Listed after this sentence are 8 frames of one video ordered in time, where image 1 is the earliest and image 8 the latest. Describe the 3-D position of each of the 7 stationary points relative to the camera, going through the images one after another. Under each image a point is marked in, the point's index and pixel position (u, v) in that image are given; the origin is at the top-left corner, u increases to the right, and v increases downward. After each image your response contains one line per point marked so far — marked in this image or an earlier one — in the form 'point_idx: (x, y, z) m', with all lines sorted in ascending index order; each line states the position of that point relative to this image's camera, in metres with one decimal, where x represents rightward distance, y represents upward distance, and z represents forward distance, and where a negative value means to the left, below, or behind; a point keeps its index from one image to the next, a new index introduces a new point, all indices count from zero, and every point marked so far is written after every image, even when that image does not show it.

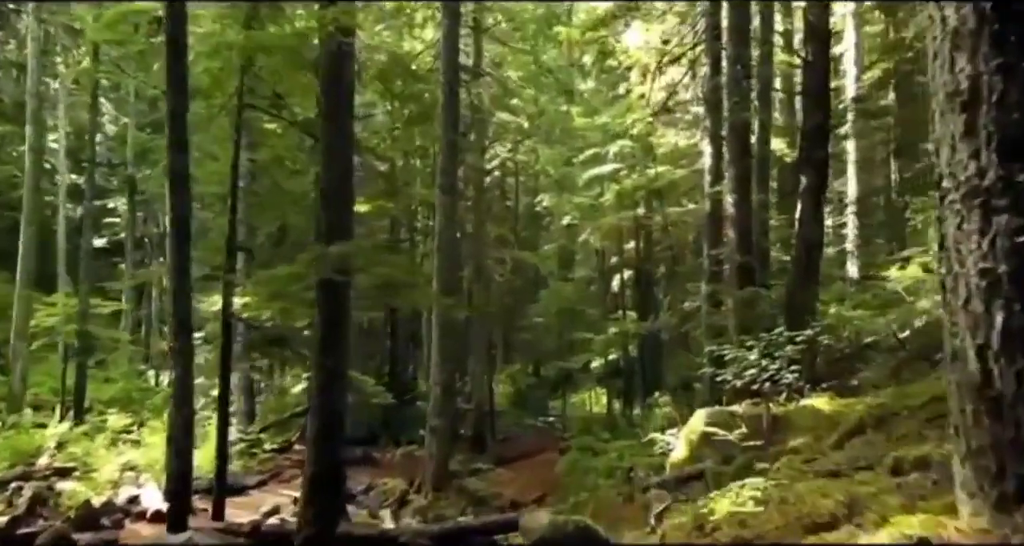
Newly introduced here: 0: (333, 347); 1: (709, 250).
0: (-1.9, -0.8, +7.8) m
1: (+4.1, +0.5, +15.1) m
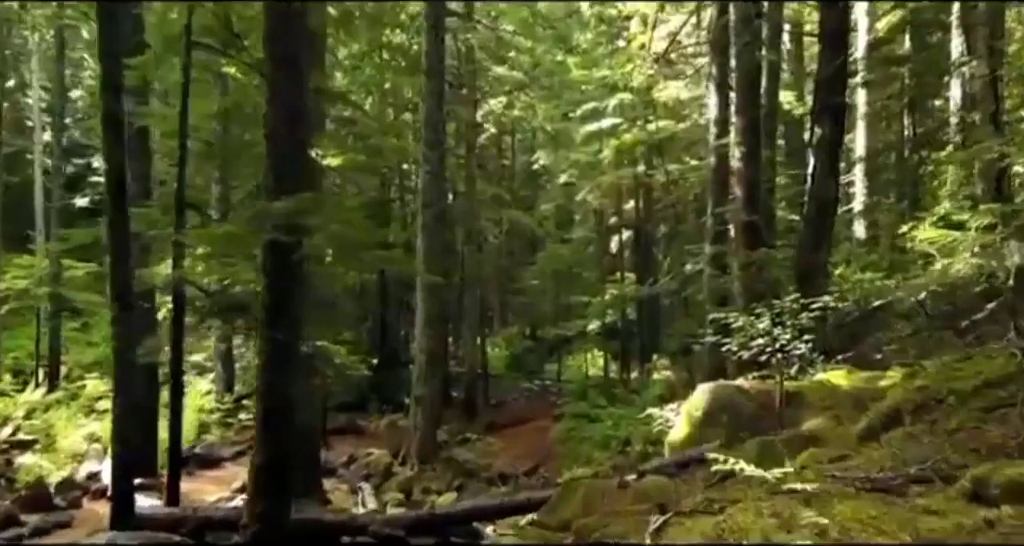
0: (-2.1, -0.4, +6.8) m
1: (+3.8, +1.2, +14.1) m
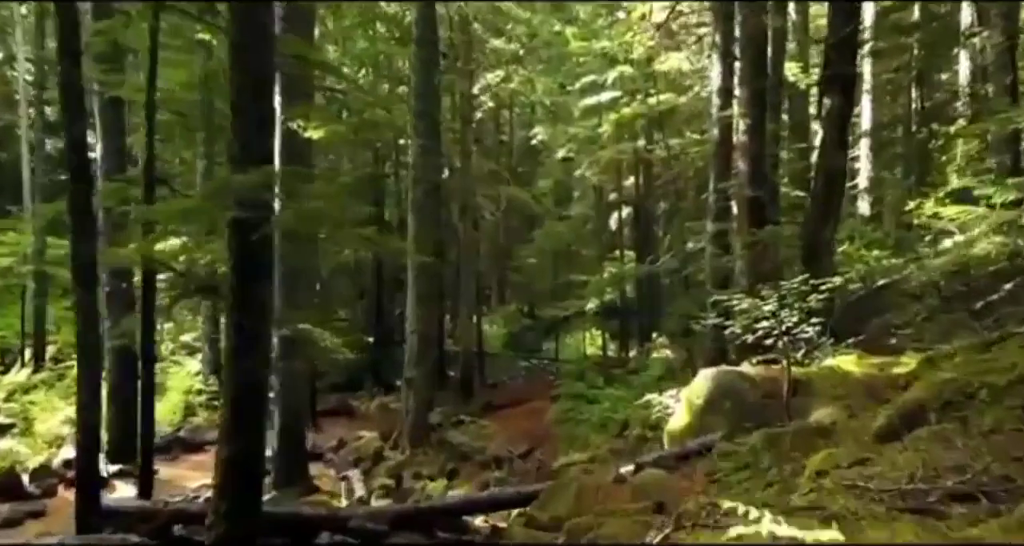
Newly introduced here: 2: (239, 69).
0: (-2.2, -0.2, +6.3) m
1: (+3.7, +1.6, +13.5) m
2: (-2.4, +1.8, +6.3) m
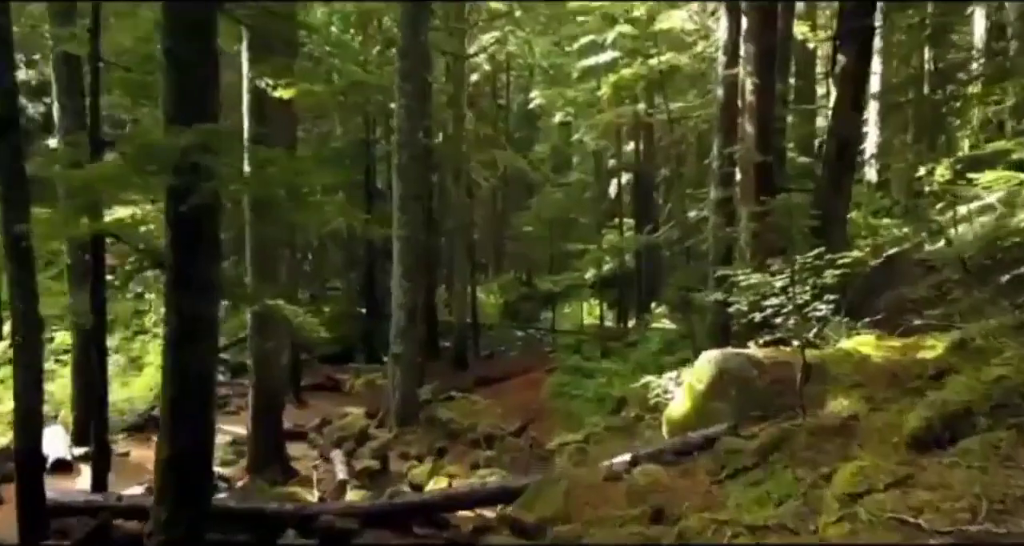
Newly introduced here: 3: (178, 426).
0: (-2.4, 0.0, +5.5) m
1: (+3.6, +2.1, +12.6) m
2: (-2.5, +1.9, +5.5) m
3: (-2.5, -1.1, +5.5) m
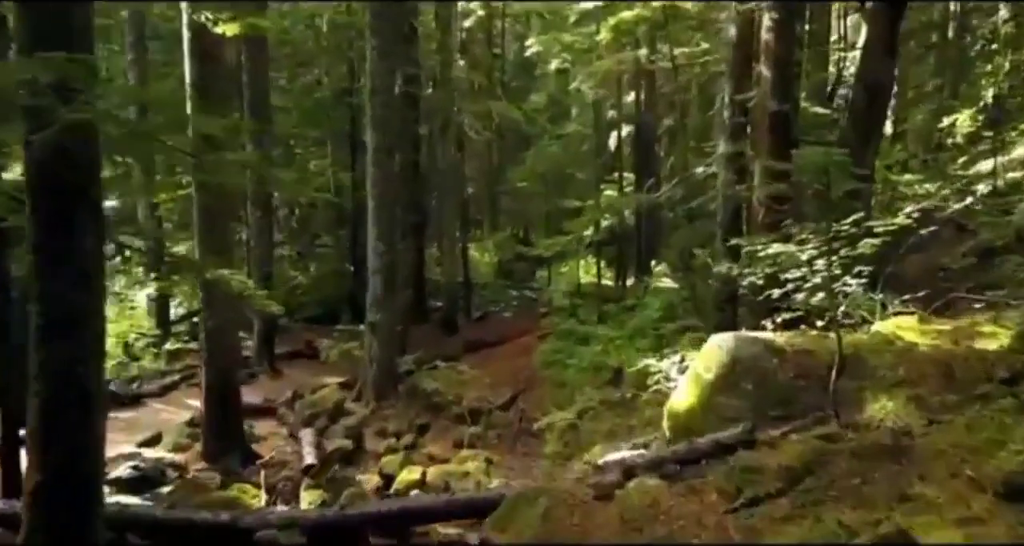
0: (-2.6, +0.1, +4.3) m
1: (+3.4, +2.7, +11.3) m
2: (-2.7, +2.1, +4.1) m
3: (-2.7, -1.0, +4.4) m
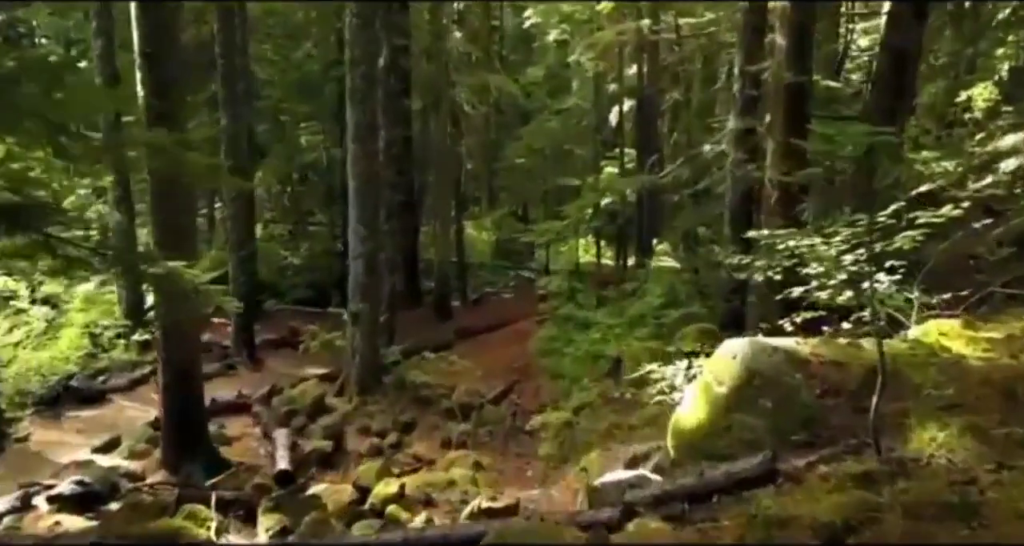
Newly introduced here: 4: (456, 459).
0: (-2.7, 0.0, +3.4) m
1: (+3.2, +2.9, +10.3) m
2: (-2.9, +2.0, +3.2) m
3: (-2.9, -1.1, +3.6) m
4: (-0.8, -2.6, +10.1) m
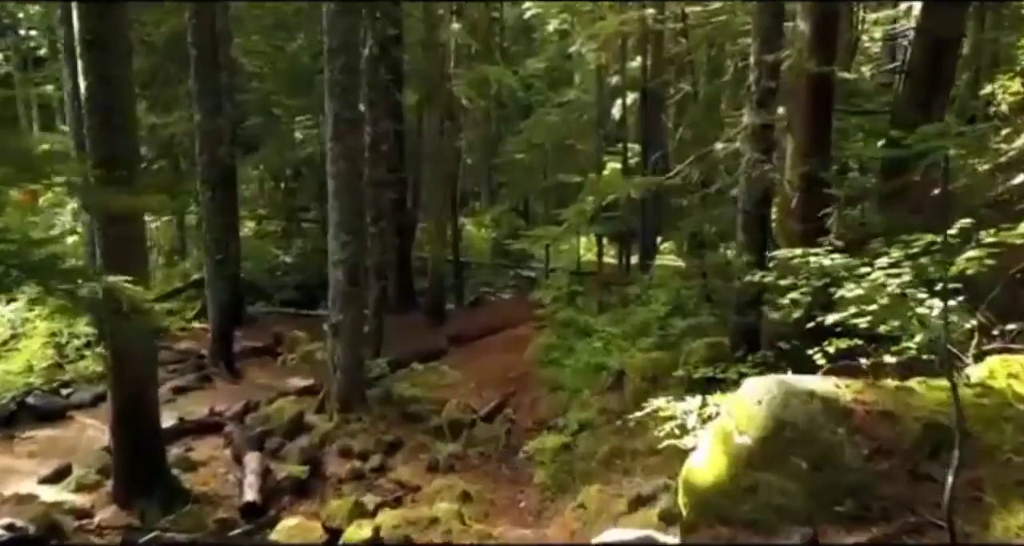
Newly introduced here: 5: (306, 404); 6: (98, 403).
0: (-2.9, -0.1, +2.5) m
1: (+3.1, +2.8, +9.4) m
2: (-3.0, +1.8, +2.3) m
3: (-3.0, -1.2, +2.7) m
4: (-0.9, -2.7, +9.2) m
5: (-3.3, -2.1, +11.8) m
6: (-6.3, -2.0, +11.3) m
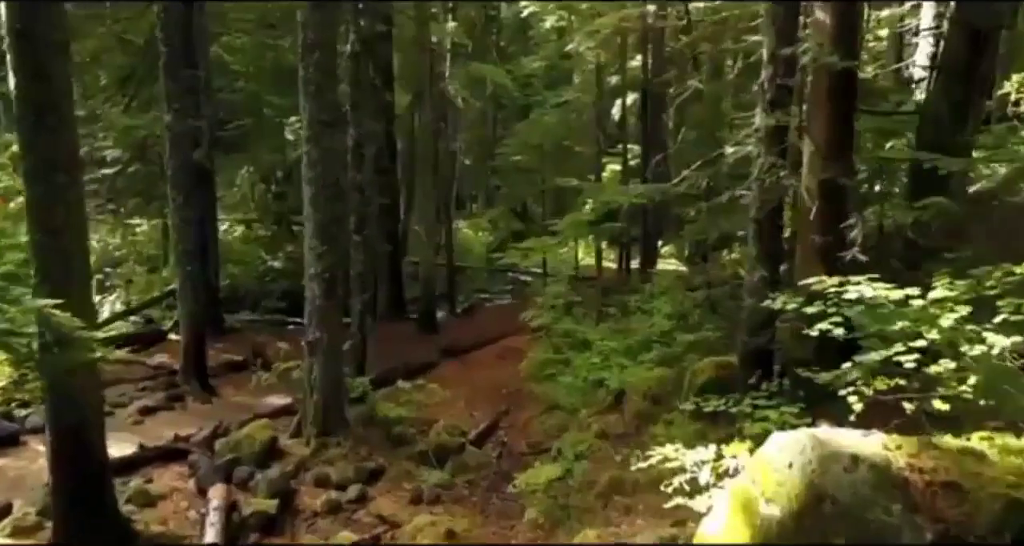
0: (-3.0, -0.3, +1.7) m
1: (+3.0, +2.6, +8.5) m
2: (-3.1, +1.6, +1.4) m
3: (-3.1, -1.4, +1.8) m
4: (-1.0, -2.9, +8.4) m
5: (-3.4, -2.3, +10.9) m
6: (-6.4, -2.2, +10.4) m
